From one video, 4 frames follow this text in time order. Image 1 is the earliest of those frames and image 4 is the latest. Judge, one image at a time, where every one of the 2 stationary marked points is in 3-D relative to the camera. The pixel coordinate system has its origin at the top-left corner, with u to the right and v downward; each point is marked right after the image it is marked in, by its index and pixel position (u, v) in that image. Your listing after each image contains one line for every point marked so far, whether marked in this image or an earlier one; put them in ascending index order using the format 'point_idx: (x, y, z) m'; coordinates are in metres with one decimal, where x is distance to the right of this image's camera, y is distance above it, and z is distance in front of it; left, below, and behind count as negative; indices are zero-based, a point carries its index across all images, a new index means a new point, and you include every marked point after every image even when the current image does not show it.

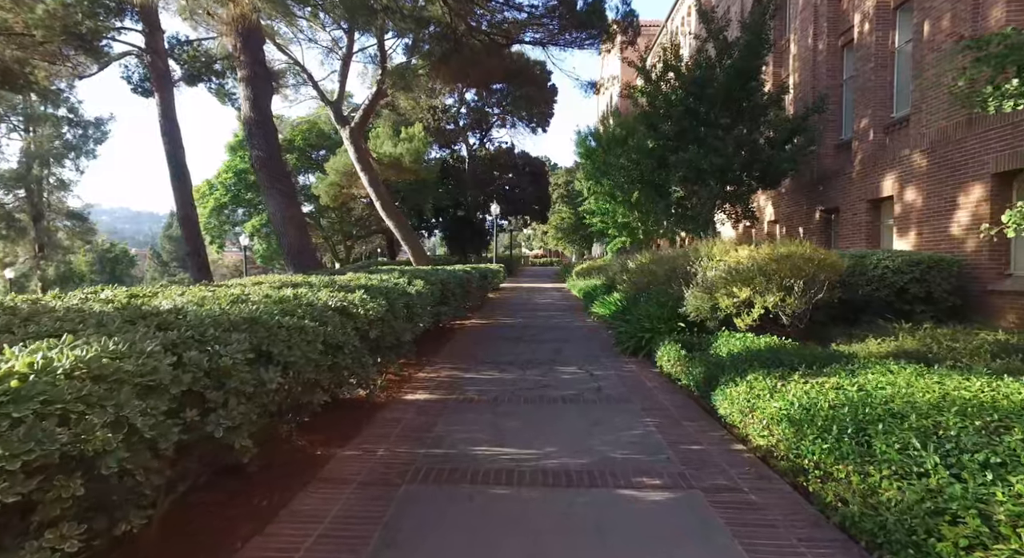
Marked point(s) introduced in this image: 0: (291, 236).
0: (-4.8, +1.0, +12.4) m
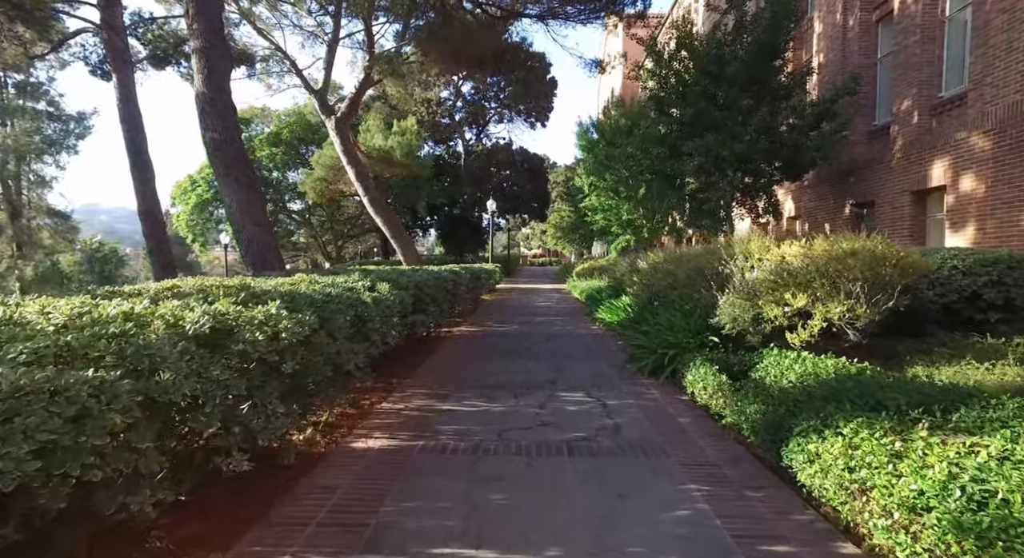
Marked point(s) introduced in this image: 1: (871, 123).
0: (-5.0, +0.9, +10.7) m
1: (+8.5, +3.7, +13.6) m
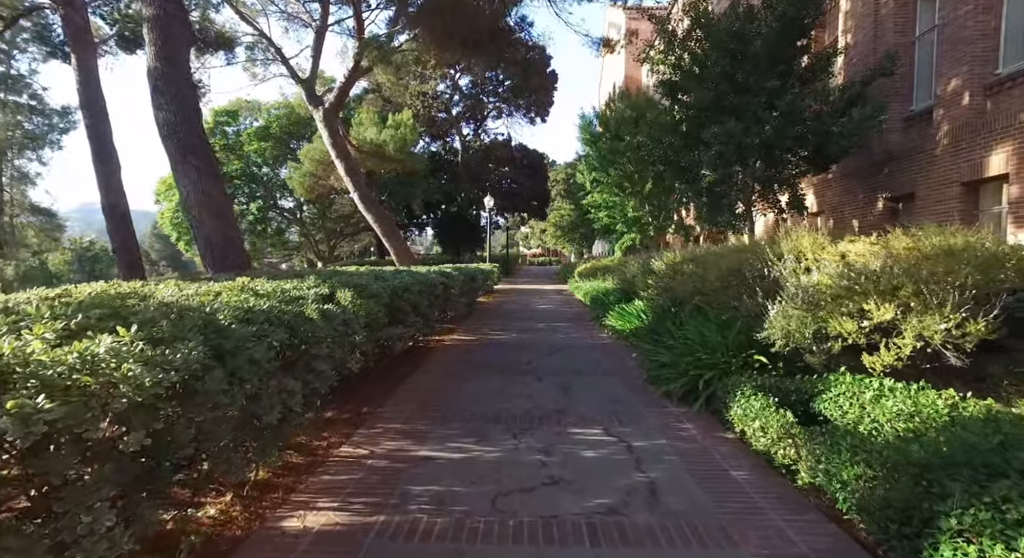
0: (-5.0, +0.9, +9.4) m
1: (+8.5, +3.7, +12.3) m
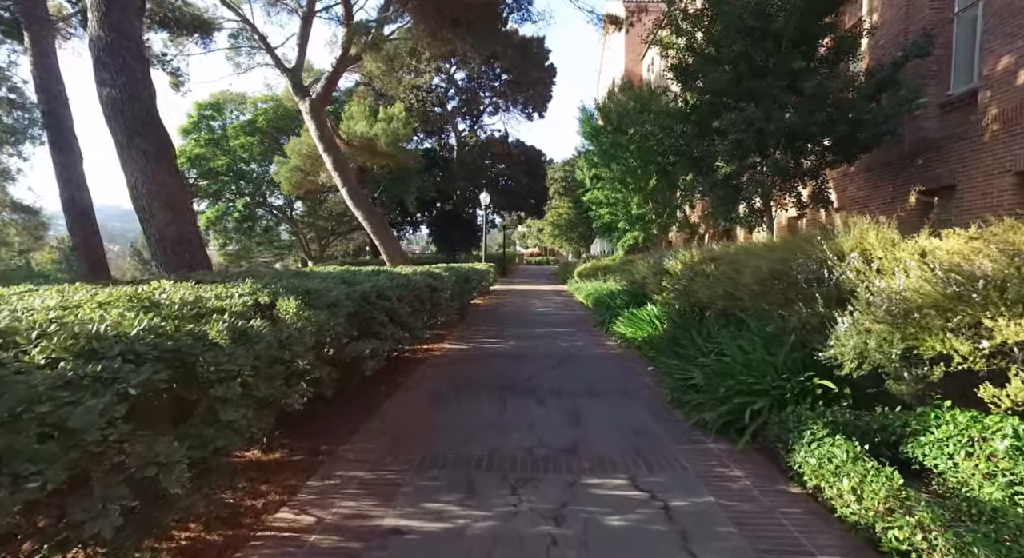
0: (-5.0, +0.9, +8.2) m
1: (+8.5, +3.6, +11.2) m
